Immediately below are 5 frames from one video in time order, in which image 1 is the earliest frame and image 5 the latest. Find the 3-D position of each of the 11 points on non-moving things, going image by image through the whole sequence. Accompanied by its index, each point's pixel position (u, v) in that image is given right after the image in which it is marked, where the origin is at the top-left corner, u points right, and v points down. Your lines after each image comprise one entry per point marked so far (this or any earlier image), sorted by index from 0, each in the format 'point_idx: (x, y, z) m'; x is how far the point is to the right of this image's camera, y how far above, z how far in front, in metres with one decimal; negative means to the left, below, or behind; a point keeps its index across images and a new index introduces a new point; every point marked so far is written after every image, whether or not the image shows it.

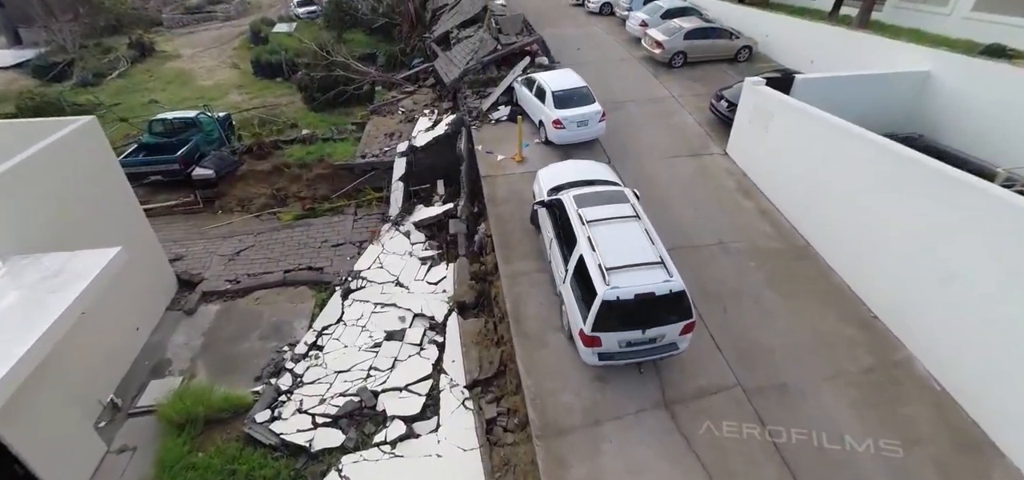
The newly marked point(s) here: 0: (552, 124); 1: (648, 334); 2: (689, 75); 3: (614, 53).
0: (+0.9, +2.8, +11.5) m
1: (+1.9, -1.3, +6.6) m
2: (+5.7, +5.3, +15.5) m
3: (+3.7, +6.7, +17.2) m
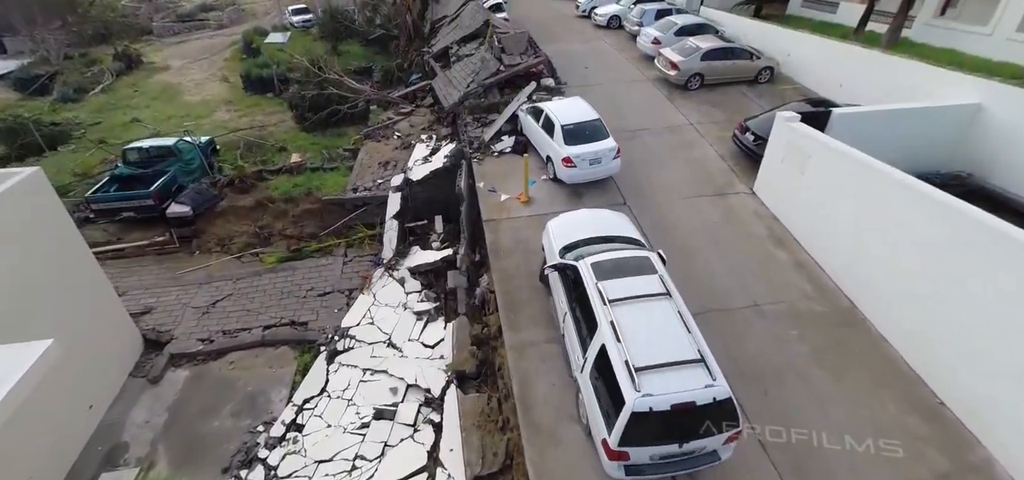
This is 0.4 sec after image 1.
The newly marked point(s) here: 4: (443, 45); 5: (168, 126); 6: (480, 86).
0: (+1.1, +1.7, +10.4) m
1: (+2.0, -2.3, +5.4) m
2: (+5.8, +4.2, +14.4) m
3: (+3.8, +5.6, +16.1) m
4: (-2.8, +7.7, +19.2) m
5: (-13.8, +4.6, +19.3) m
6: (-0.9, +4.5, +14.0) m
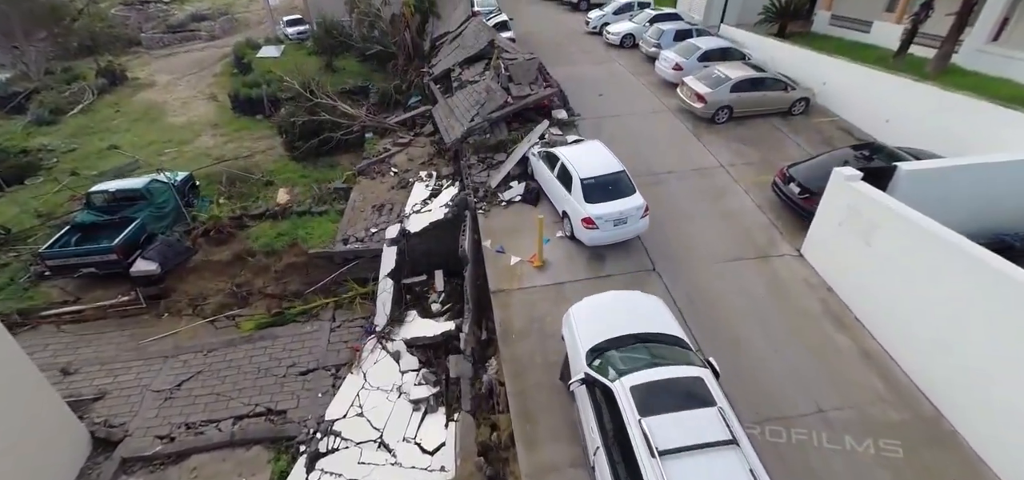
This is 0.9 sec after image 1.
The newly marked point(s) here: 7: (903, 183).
0: (+1.3, +0.3, +9.0) m
1: (+2.2, -3.7, +4.0) m
2: (+6.1, +2.9, +13.0) m
3: (+4.0, +4.3, +14.7) m
4: (-2.5, +6.4, +17.8) m
5: (-13.6, +3.3, +17.9) m
6: (-0.7, +3.1, +12.6) m
7: (+6.9, +1.0, +8.5) m
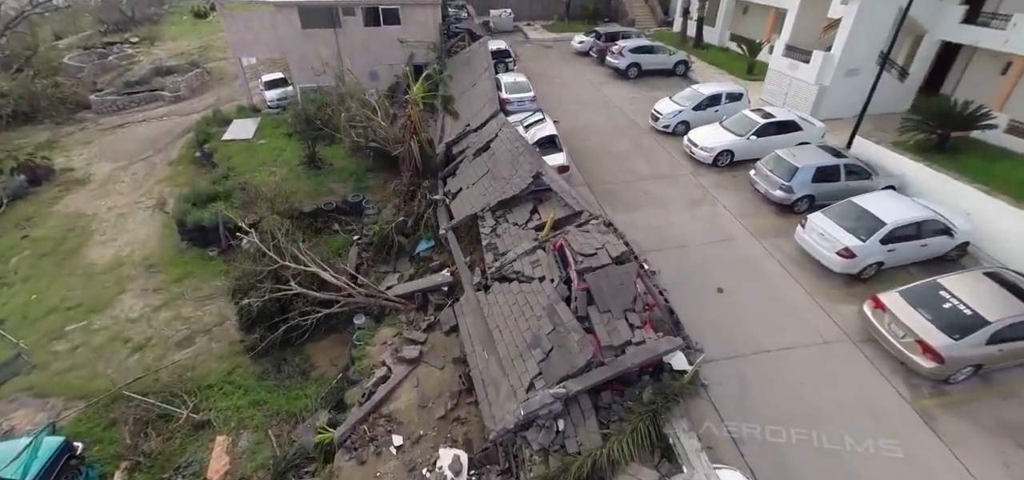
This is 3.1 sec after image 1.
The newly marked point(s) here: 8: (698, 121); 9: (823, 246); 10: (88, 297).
0: (+2.7, -5.2, +3.5) m
1: (+3.6, -9.1, -1.5) m
2: (+7.5, -2.6, +7.5) m
3: (+5.4, -1.3, +9.2) m
4: (-1.1, +0.8, +12.3) m
5: (-12.2, -2.4, +12.4) m
6: (+0.7, -2.4, +7.1) m
7: (+8.3, -4.5, +3.0) m
8: (+6.0, +3.8, +15.5) m
9: (+6.2, 0.0, +9.6) m
10: (-11.9, -1.6, +13.6) m
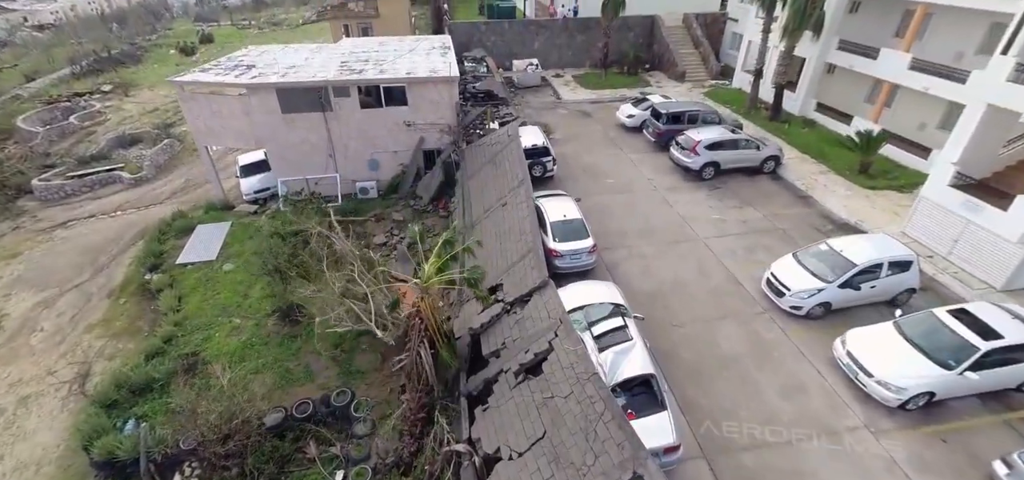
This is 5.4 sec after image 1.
0: (+3.7, -10.3, -1.6) m
1: (+4.5, -14.2, -6.6) m
2: (+8.6, -7.8, +2.4) m
3: (+6.5, -6.4, +4.2) m
4: (0.0, -4.3, +7.3) m
5: (-11.0, -7.5, +7.6) m
6: (+1.8, -7.5, +2.1) m
7: (+9.3, -9.6, -2.2) m
8: (+7.2, -1.3, +10.5) m
9: (+7.4, -5.2, +4.6) m
10: (-10.7, -6.7, +8.8) m
